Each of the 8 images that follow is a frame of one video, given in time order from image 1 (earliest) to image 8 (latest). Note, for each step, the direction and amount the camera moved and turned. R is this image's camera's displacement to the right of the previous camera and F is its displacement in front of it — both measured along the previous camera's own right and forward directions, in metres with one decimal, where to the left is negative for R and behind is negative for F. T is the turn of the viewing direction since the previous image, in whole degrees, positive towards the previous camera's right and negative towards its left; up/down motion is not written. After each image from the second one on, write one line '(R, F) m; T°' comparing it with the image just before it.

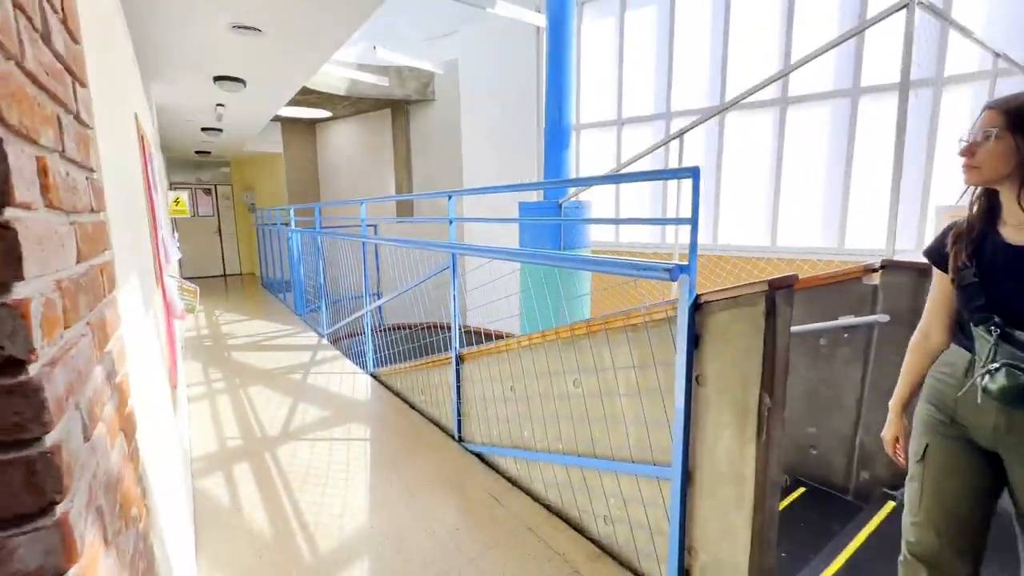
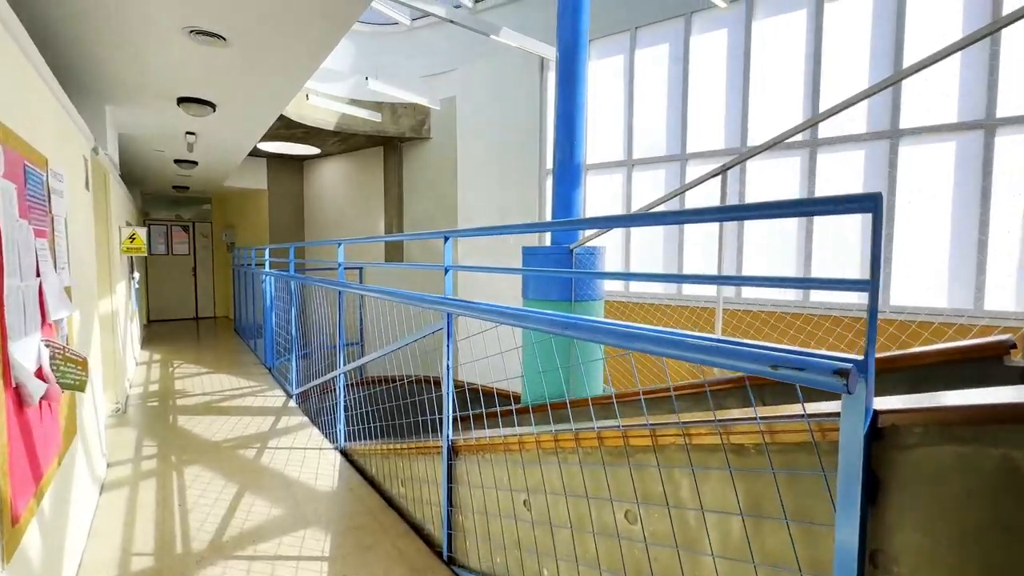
(-0.1, +0.6) m; +1°
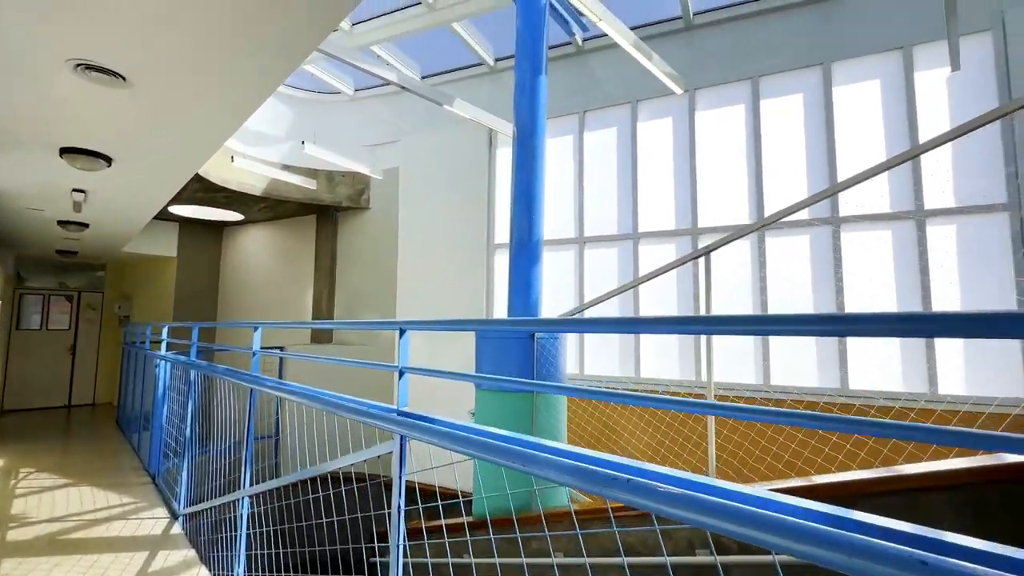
(-0.1, +0.4) m; +8°
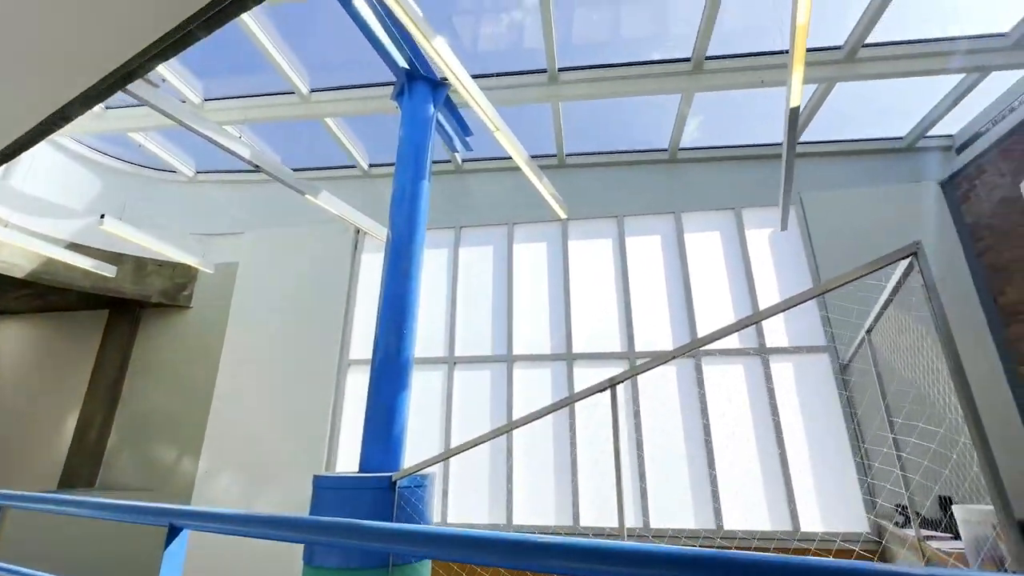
(-0.1, +0.5) m; +17°
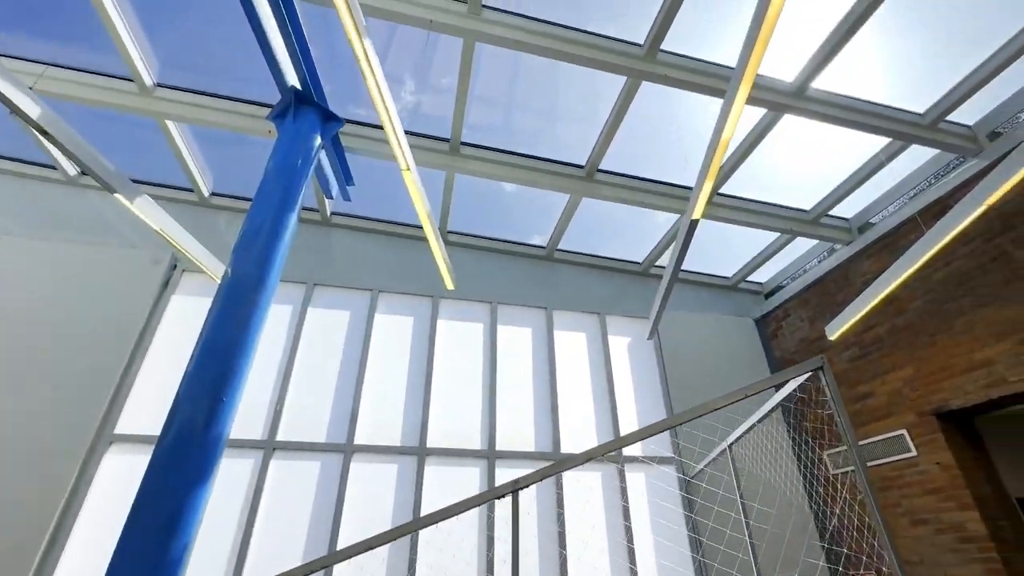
(-0.2, +0.4) m; +19°
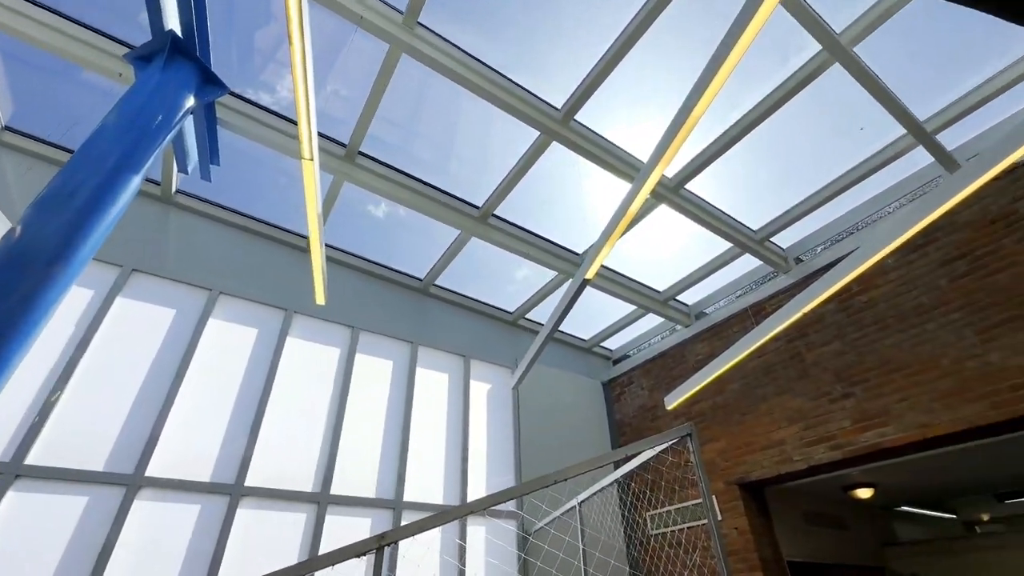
(-0.2, +0.1) m; +17°
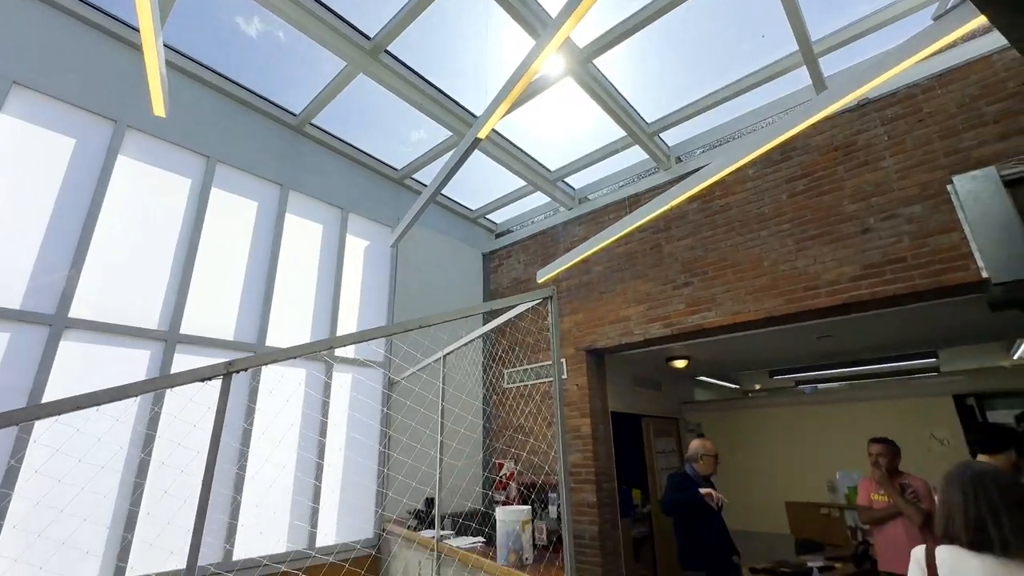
(0.0, 0.0) m; +15°
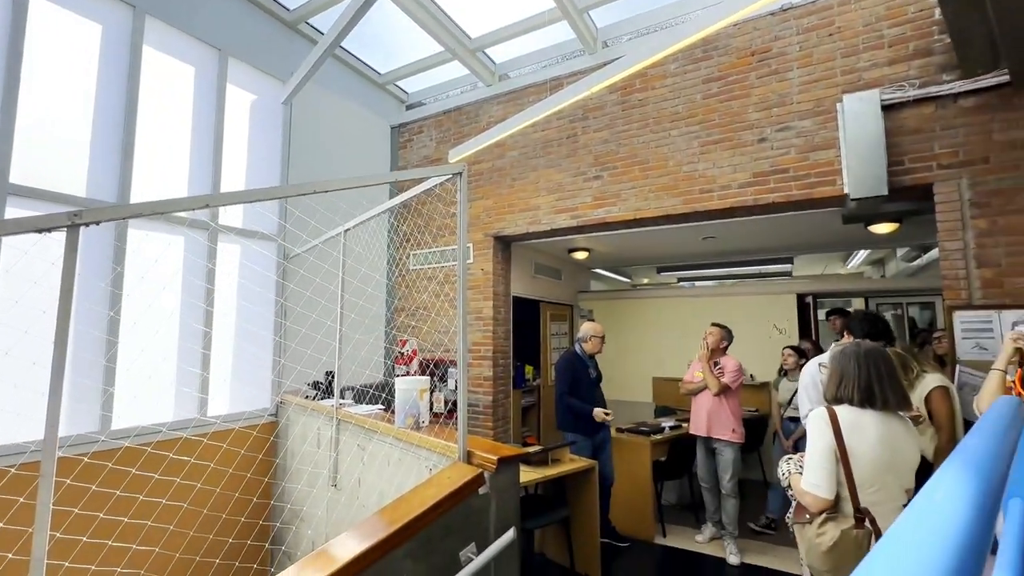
(0.0, 0.0) m; +12°
